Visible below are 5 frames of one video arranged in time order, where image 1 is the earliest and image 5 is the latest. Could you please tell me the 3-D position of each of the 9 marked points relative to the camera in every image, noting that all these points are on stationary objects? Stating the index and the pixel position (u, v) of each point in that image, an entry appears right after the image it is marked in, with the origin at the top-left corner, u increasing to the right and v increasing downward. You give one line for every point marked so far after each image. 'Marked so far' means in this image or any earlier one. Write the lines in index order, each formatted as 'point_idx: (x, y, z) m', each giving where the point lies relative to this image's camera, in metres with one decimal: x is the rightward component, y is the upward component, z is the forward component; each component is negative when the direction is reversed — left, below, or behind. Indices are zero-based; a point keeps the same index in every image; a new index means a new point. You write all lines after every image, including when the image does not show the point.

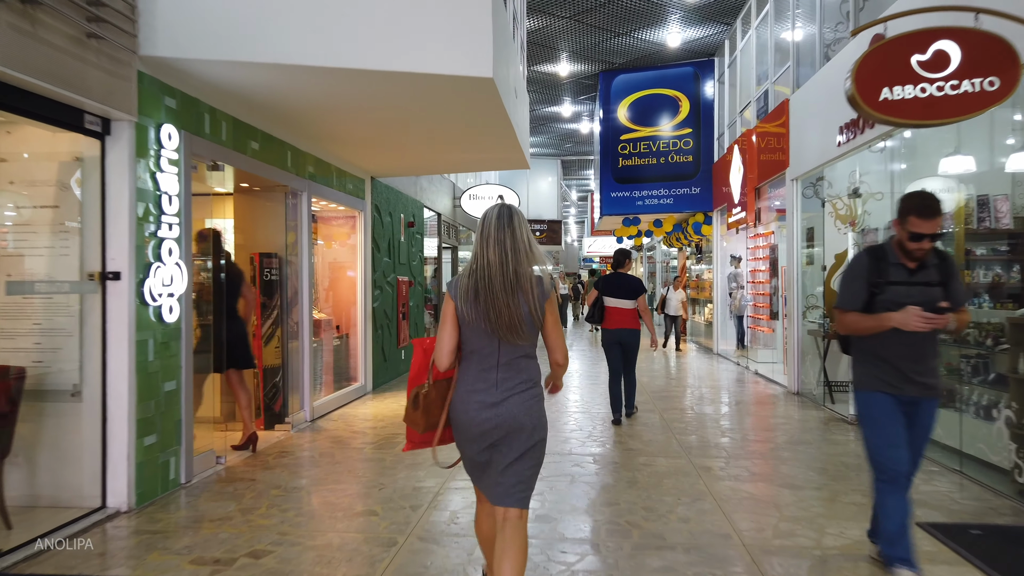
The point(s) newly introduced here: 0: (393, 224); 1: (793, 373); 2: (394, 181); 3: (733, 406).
0: (-1.4, +0.8, +8.0) m
1: (+2.9, -0.9, +6.9) m
2: (-1.4, +1.3, +8.0) m
3: (+2.1, -1.1, +6.3) m
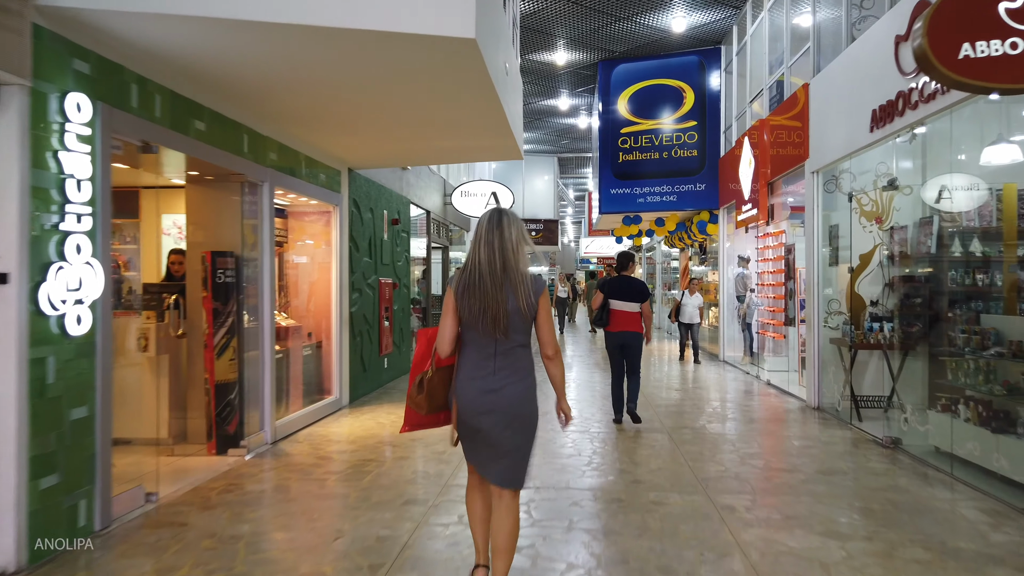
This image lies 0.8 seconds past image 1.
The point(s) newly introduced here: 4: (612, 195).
0: (-1.5, +0.7, +7.3) m
1: (+2.8, -0.9, +6.3) m
2: (-1.5, +1.3, +7.3) m
3: (+2.0, -1.1, +5.7) m
4: (+1.6, +1.5, +10.8) m
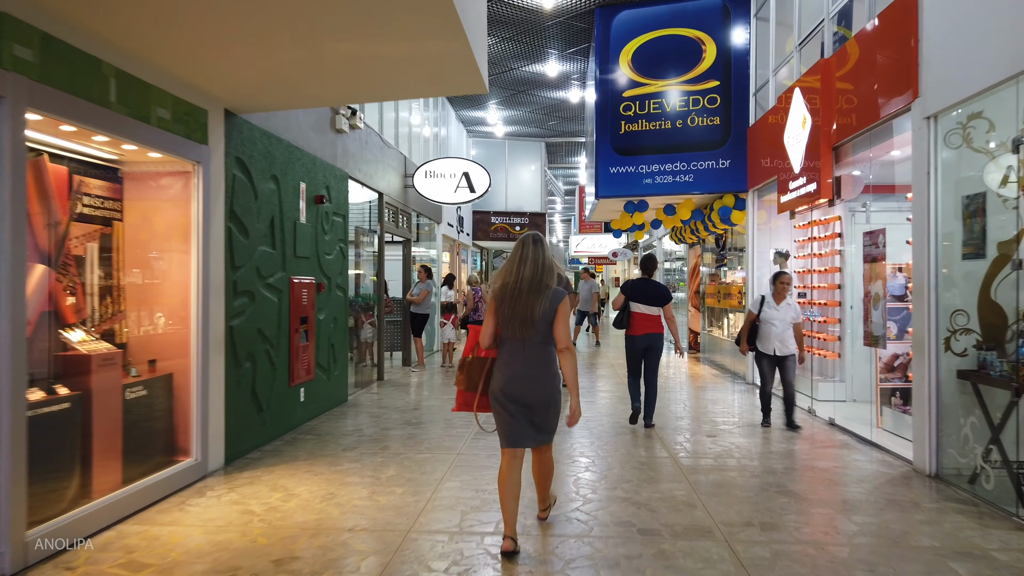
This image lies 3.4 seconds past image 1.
0: (-1.8, +0.7, +5.1) m
1: (+2.6, -1.0, +4.2) m
2: (-1.8, +1.3, +5.2) m
3: (+1.8, -1.1, +3.6) m
4: (+1.3, +1.5, +8.6) m
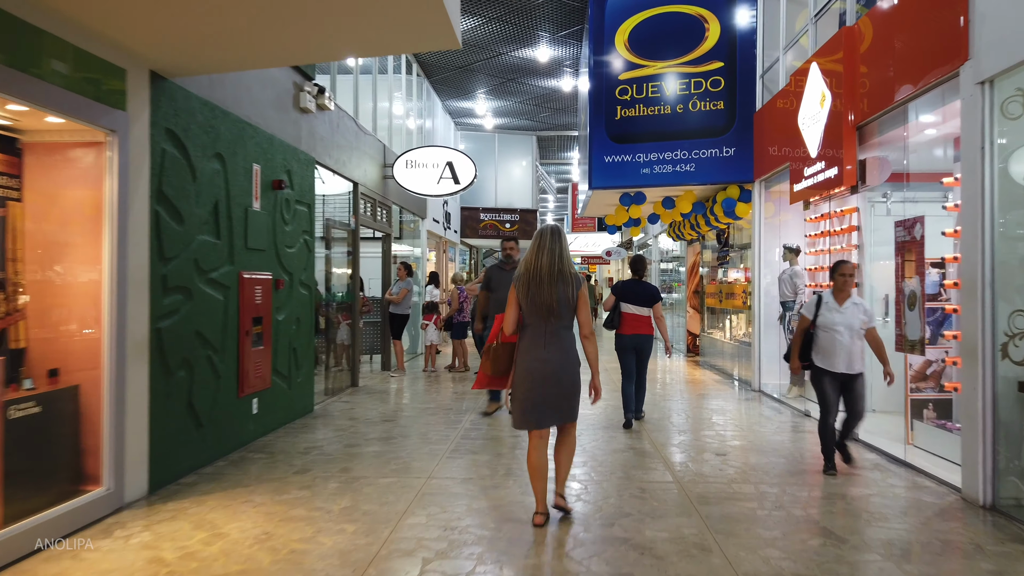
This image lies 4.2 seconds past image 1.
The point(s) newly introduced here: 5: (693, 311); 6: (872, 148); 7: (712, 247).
0: (-1.9, +0.8, +4.5) m
1: (+2.5, -0.9, +3.5) m
2: (-1.9, +1.3, +4.5) m
3: (+1.6, -1.1, +2.9) m
4: (+1.1, +1.5, +8.0) m
5: (+2.9, -0.4, +10.7) m
6: (+2.7, +1.1, +5.1) m
7: (+2.8, +0.6, +9.4) m
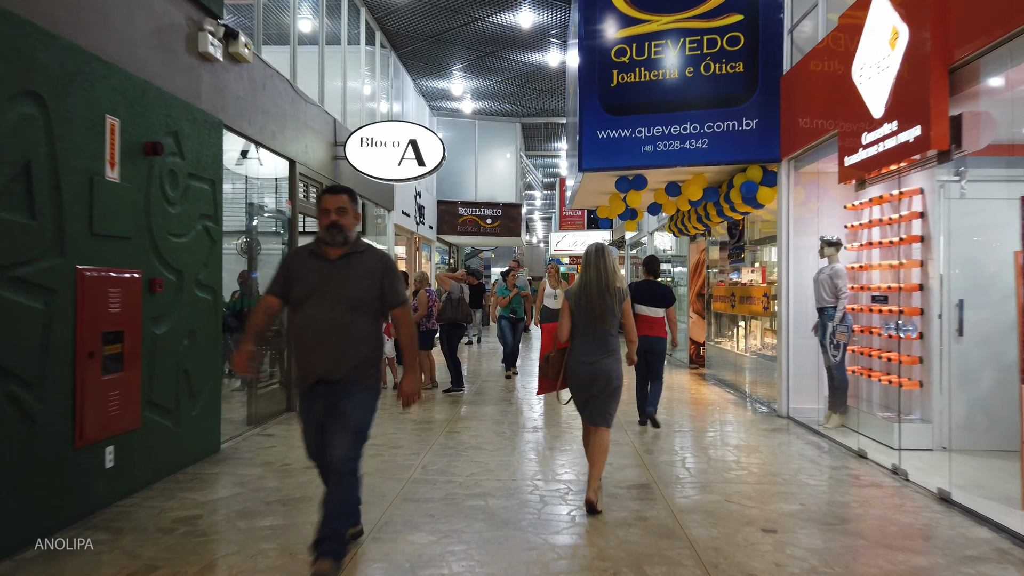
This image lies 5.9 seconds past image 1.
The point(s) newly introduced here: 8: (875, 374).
0: (-2.1, +0.7, +3.1) m
1: (+2.3, -1.0, +2.2) m
2: (-2.1, +1.3, +3.1) m
3: (+1.5, -1.1, +1.6) m
4: (+0.9, +1.5, +6.6) m
5: (+2.6, -0.4, +9.4) m
6: (+2.5, +1.1, +3.8) m
7: (+2.5, +0.6, +8.1) m
8: (+2.6, -0.6, +4.8) m
